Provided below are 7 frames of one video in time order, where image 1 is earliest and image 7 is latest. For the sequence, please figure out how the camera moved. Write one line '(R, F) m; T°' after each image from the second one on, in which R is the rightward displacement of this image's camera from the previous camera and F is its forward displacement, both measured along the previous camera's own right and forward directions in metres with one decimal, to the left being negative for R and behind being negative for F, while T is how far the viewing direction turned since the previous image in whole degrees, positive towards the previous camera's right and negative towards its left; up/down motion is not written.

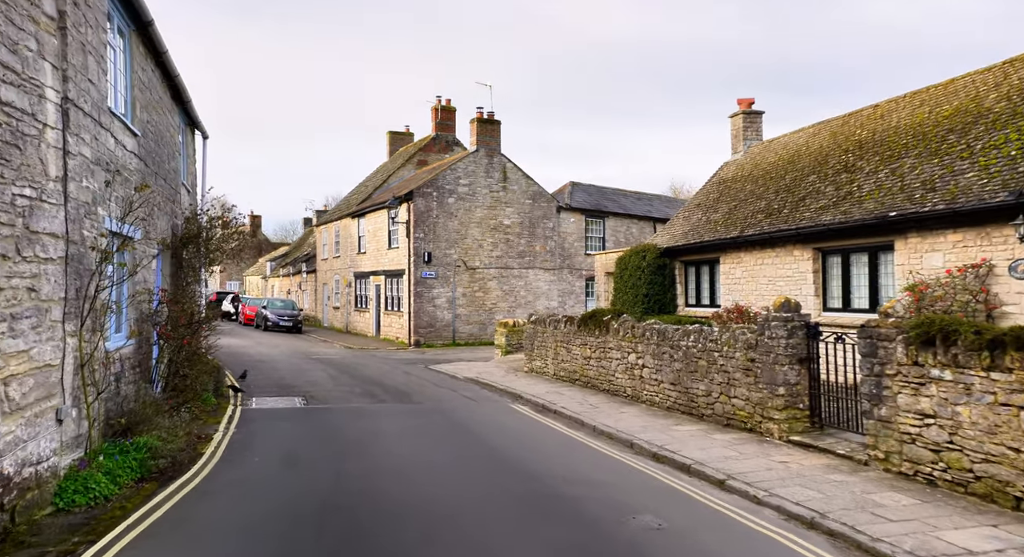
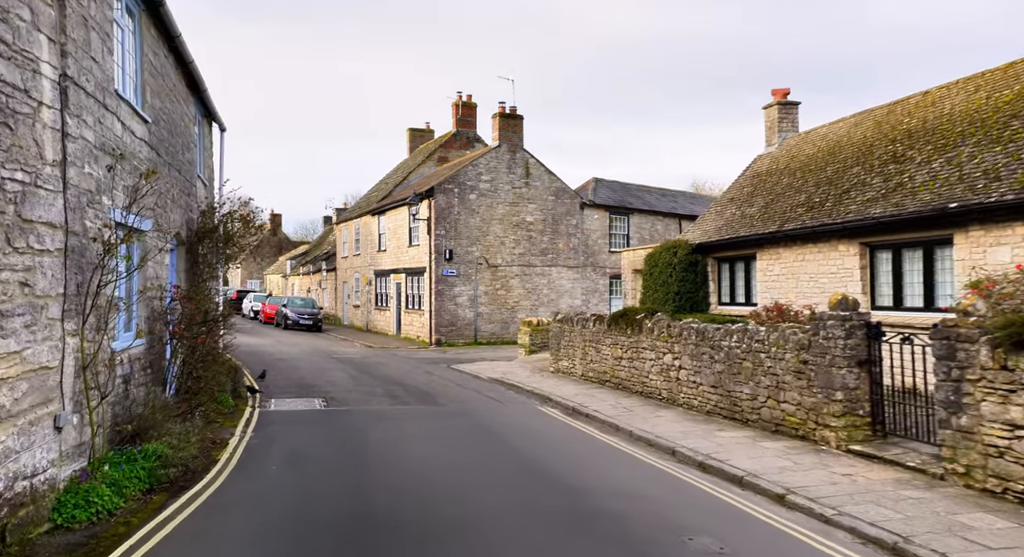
(-0.2, +0.6) m; -1°
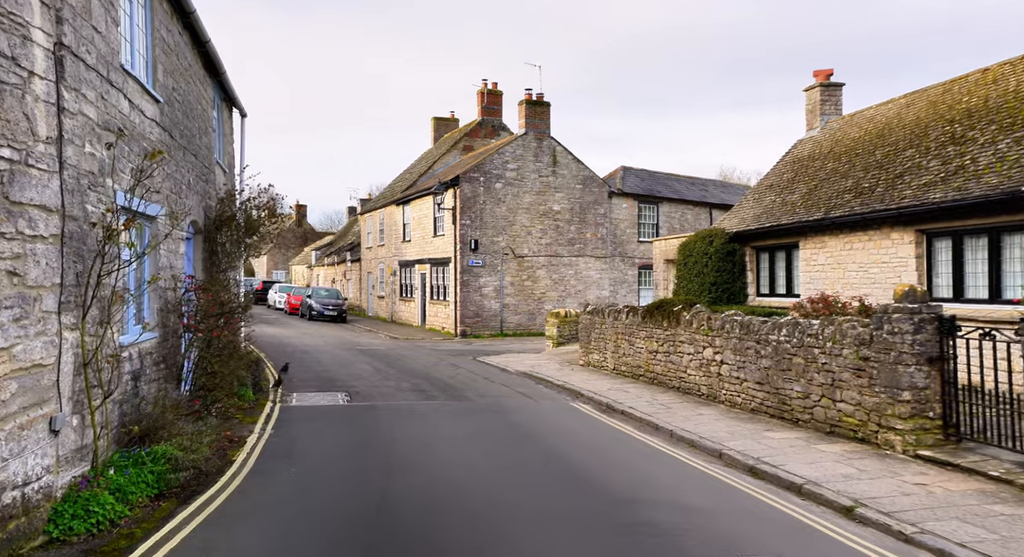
(-0.1, +0.6) m; -2°
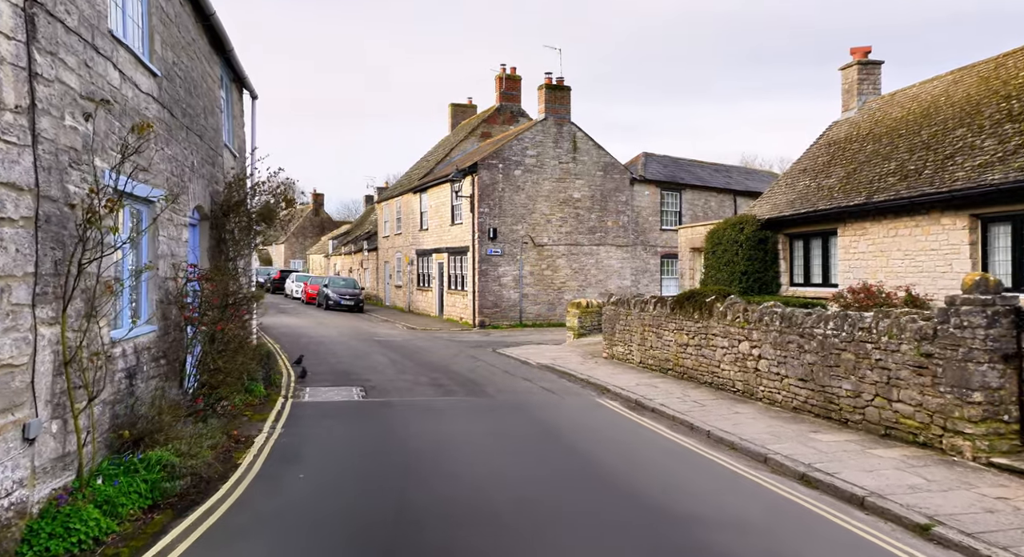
(-0.1, +0.7) m; -1°
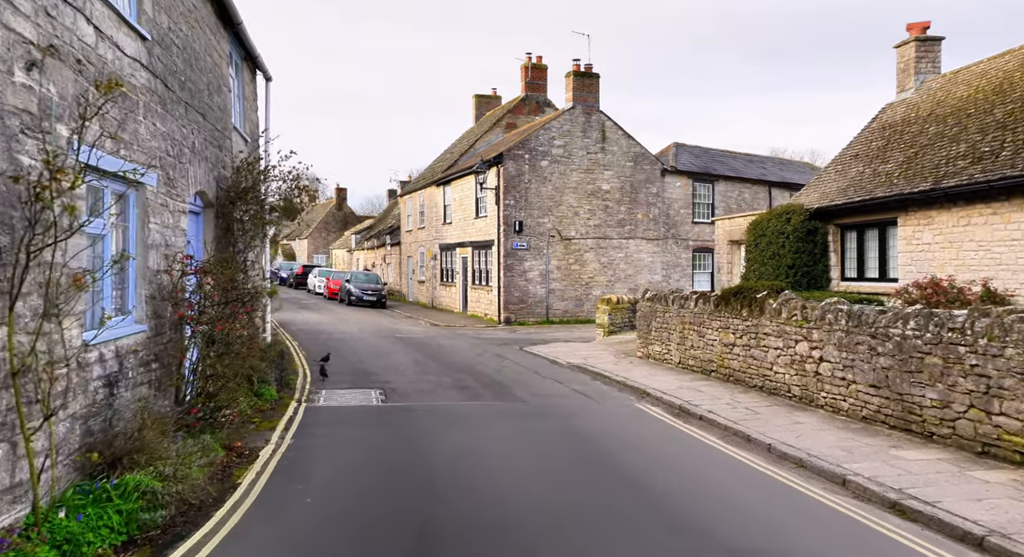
(-0.1, +1.0) m; -2°
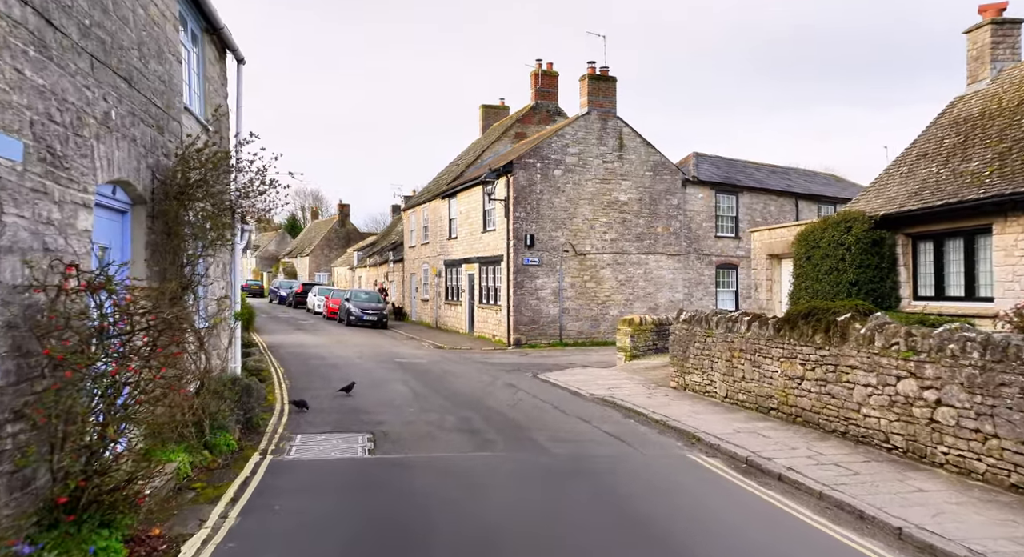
(-0.2, +2.2) m; 0°
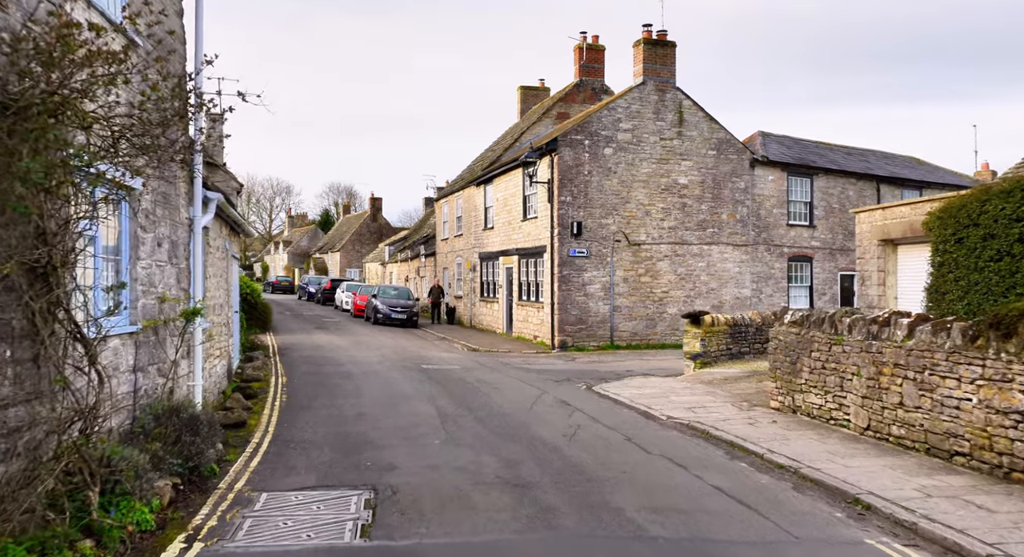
(-0.3, +3.2) m; -3°
